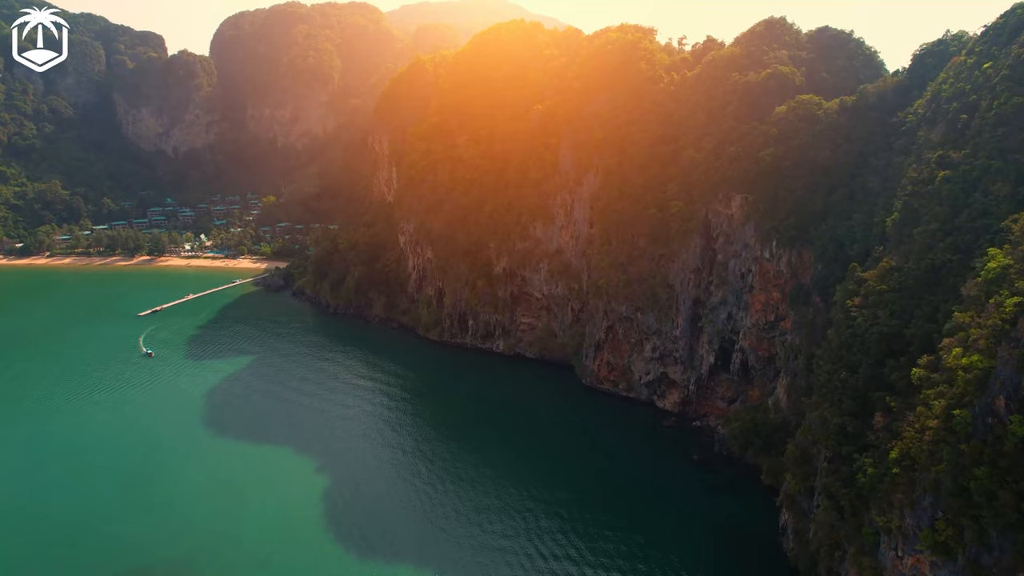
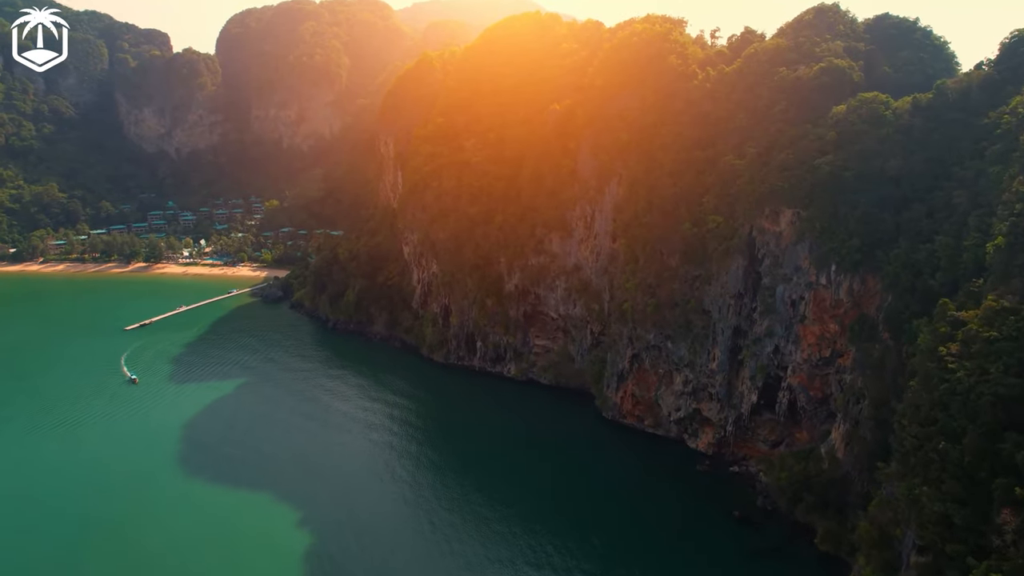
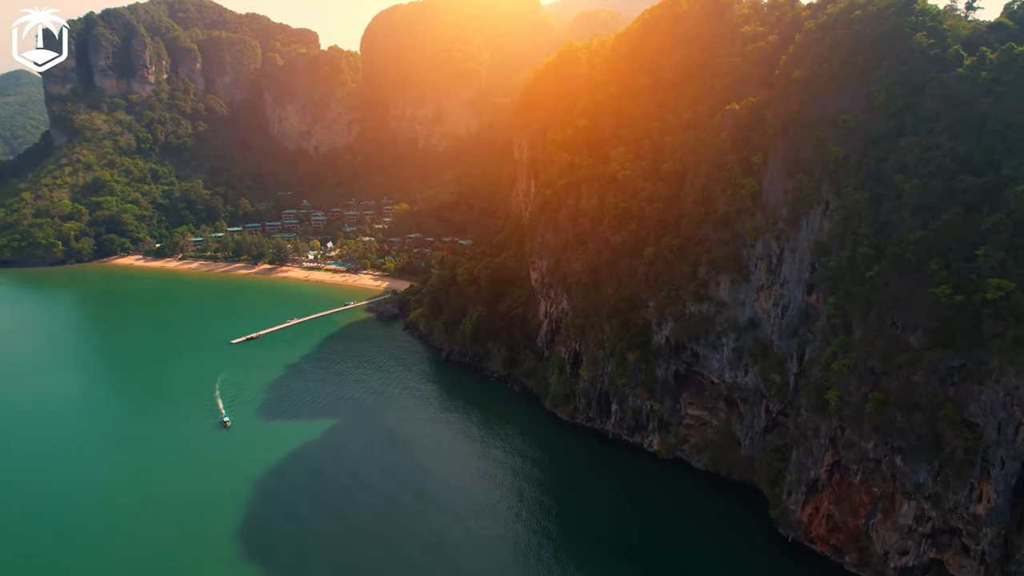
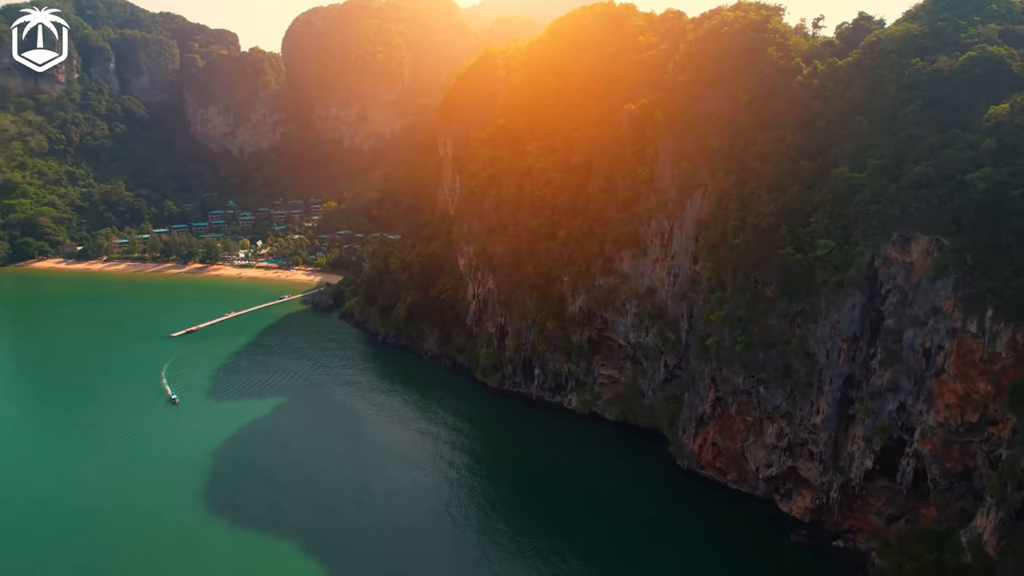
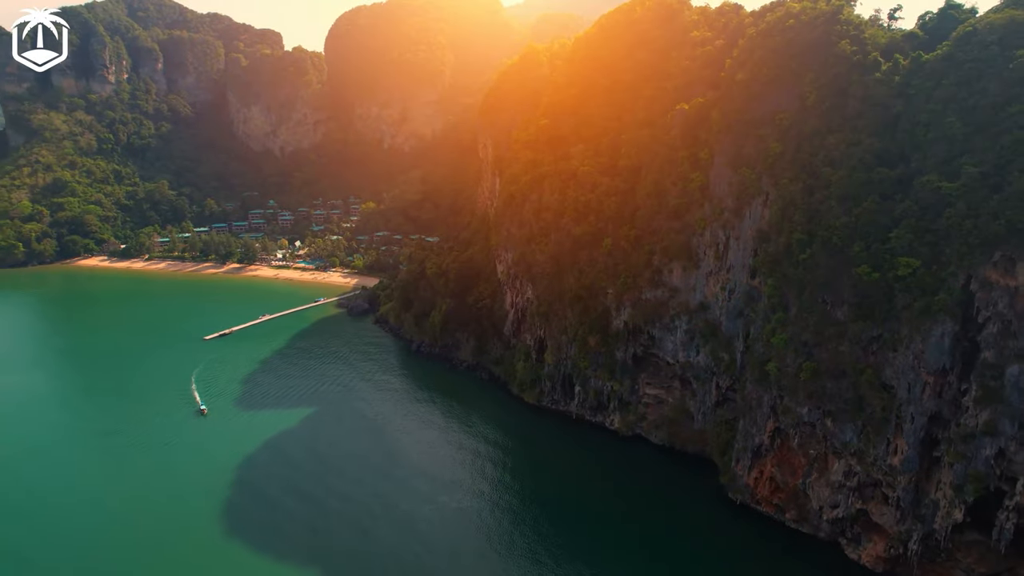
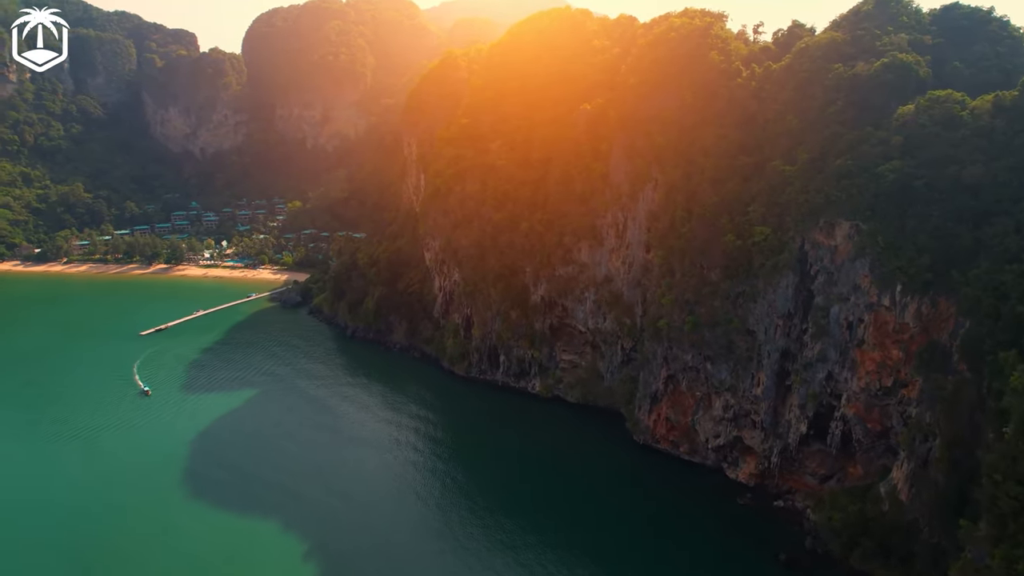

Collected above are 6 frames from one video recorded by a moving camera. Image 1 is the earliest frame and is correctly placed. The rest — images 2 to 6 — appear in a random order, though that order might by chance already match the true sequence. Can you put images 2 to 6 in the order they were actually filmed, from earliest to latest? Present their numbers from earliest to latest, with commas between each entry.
2, 6, 4, 5, 3
